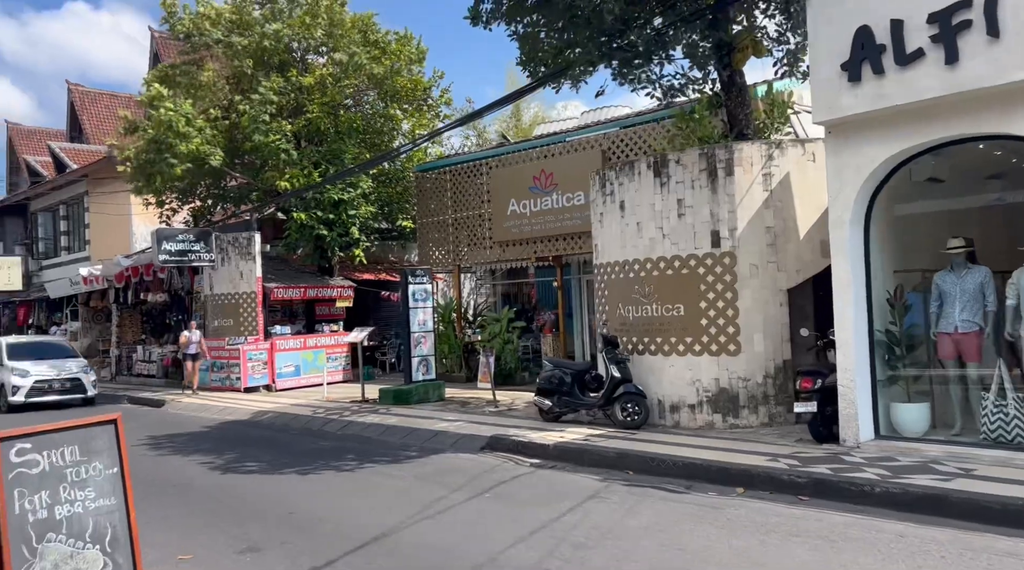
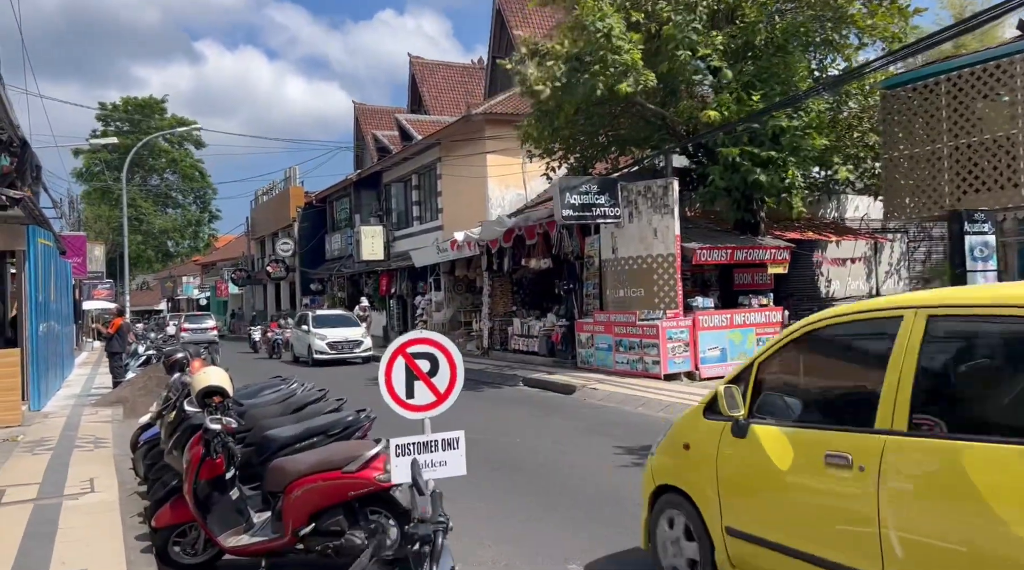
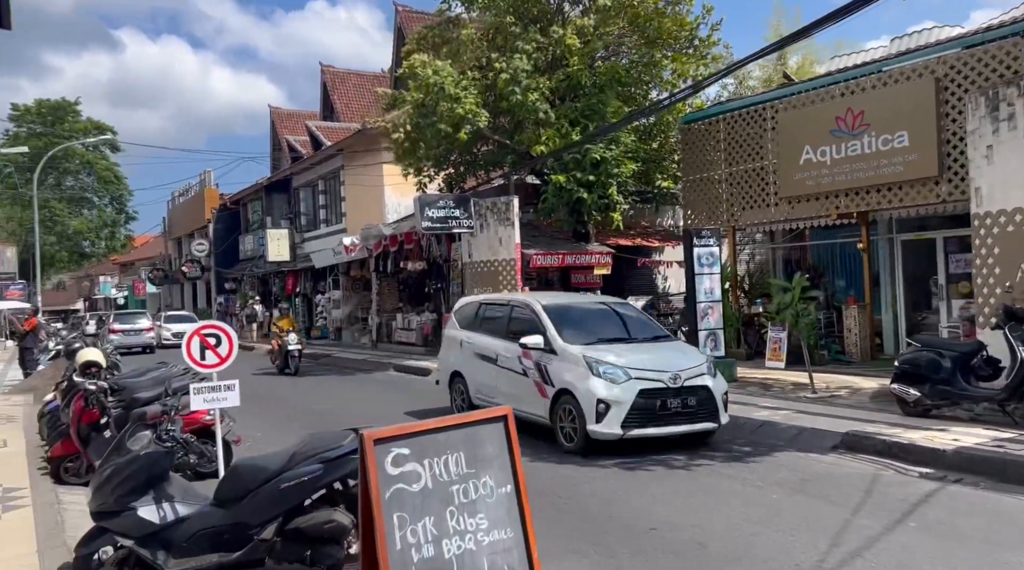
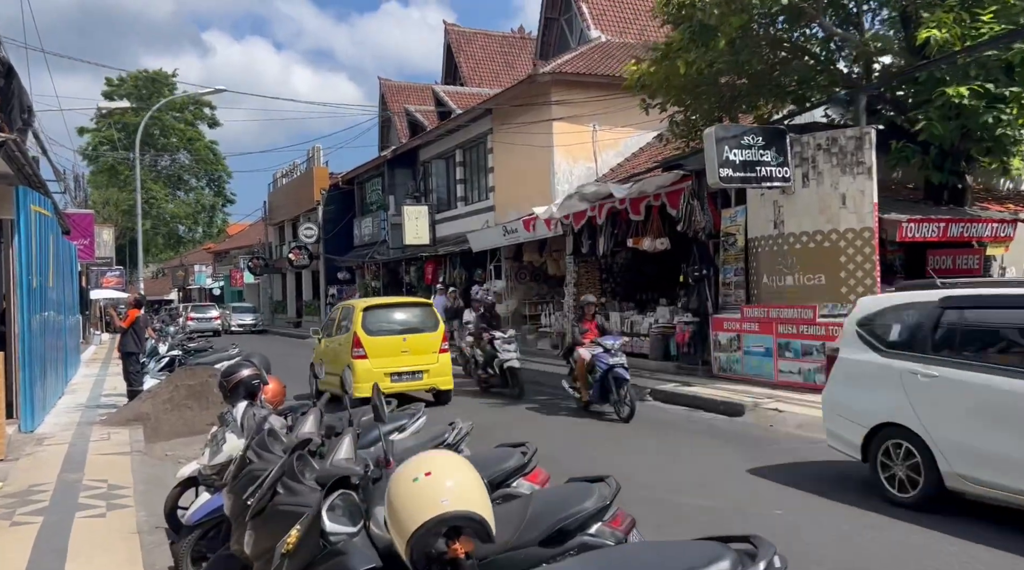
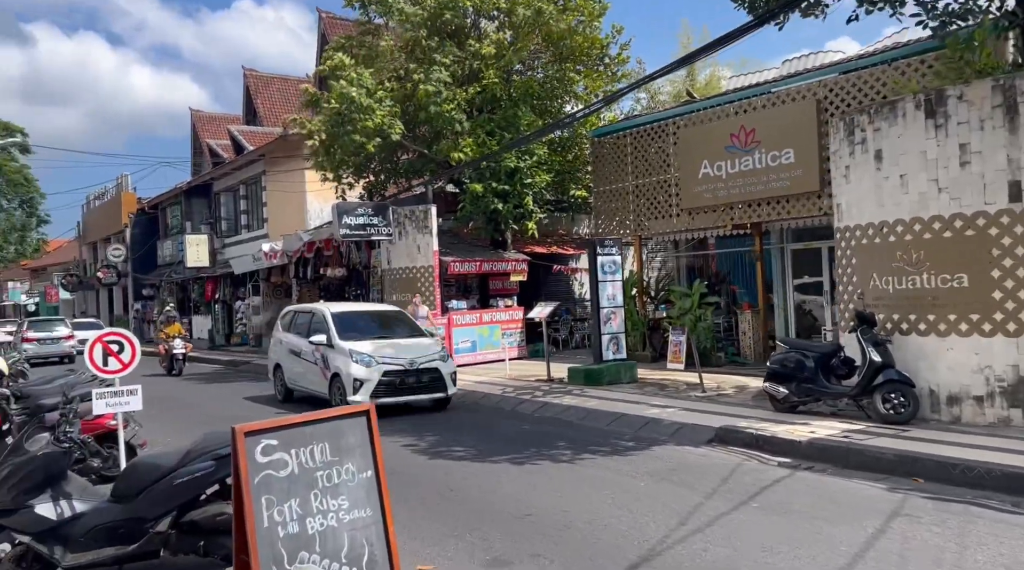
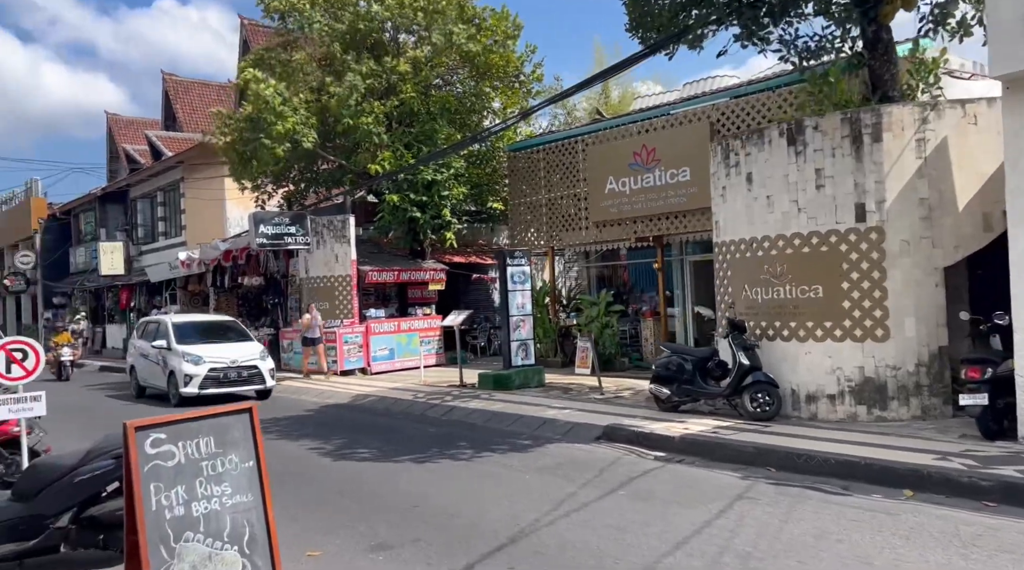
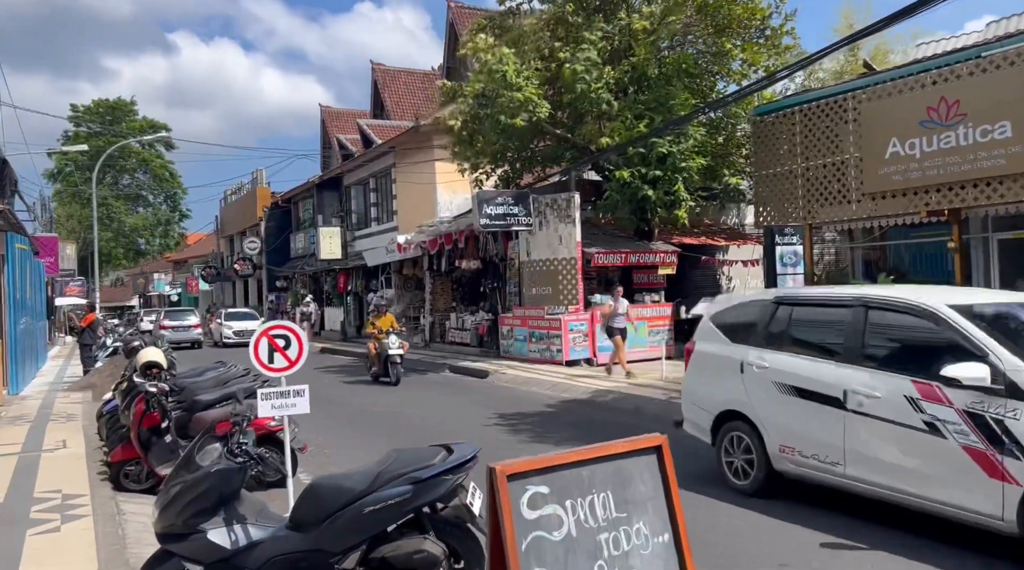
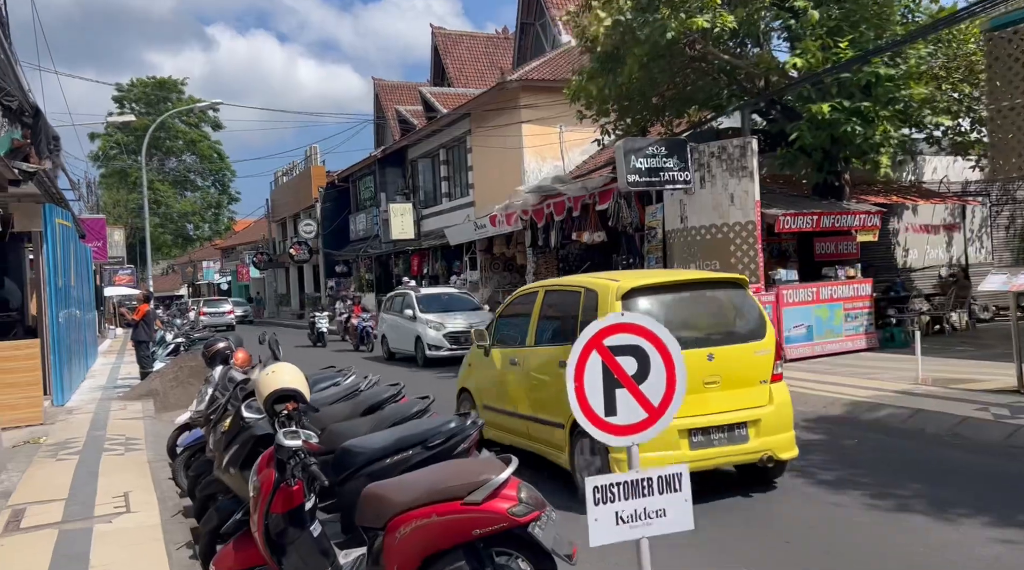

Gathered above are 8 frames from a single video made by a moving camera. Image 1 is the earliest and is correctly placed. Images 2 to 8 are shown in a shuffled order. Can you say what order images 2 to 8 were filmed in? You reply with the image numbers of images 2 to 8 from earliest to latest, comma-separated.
6, 5, 3, 7, 2, 8, 4
